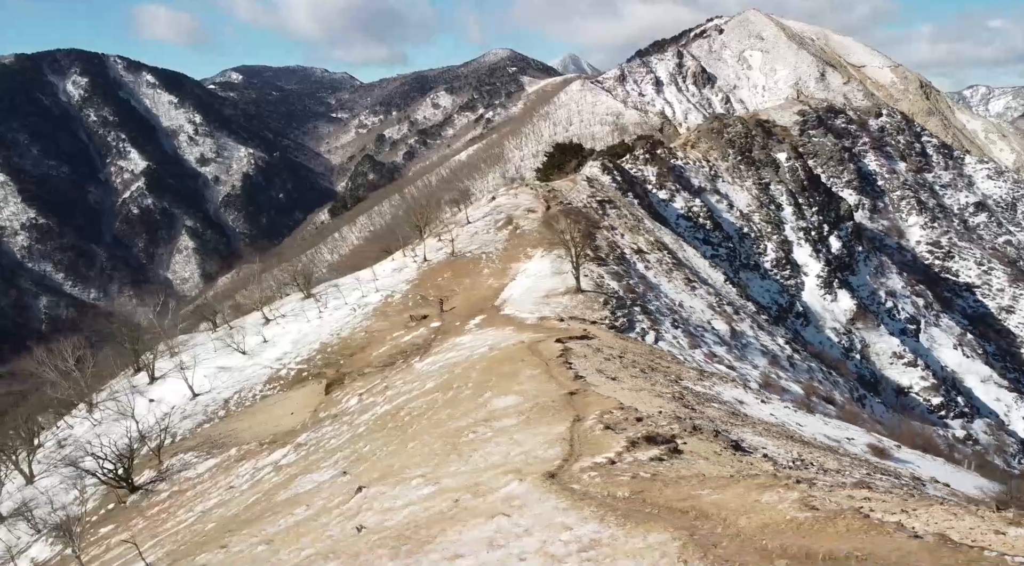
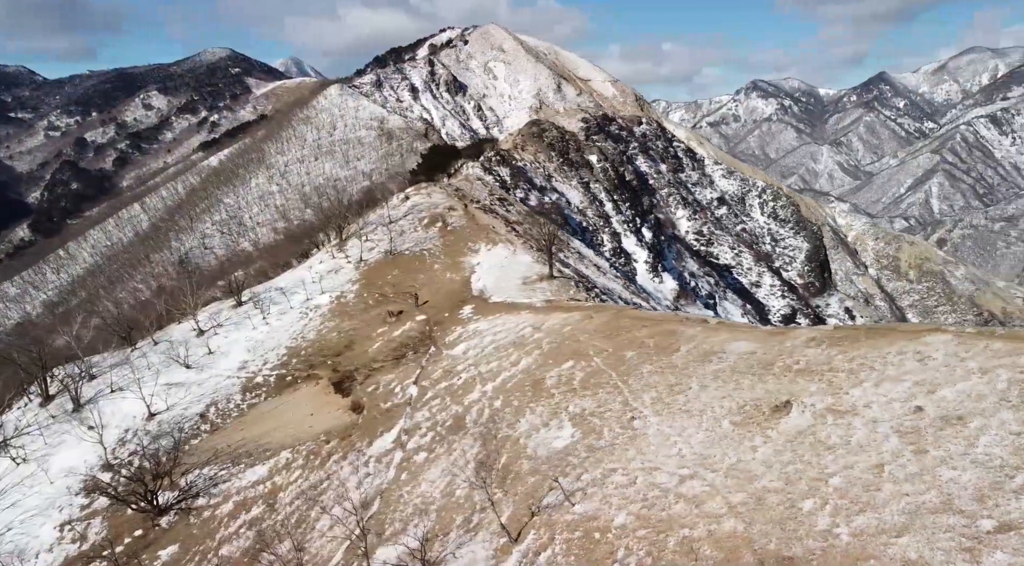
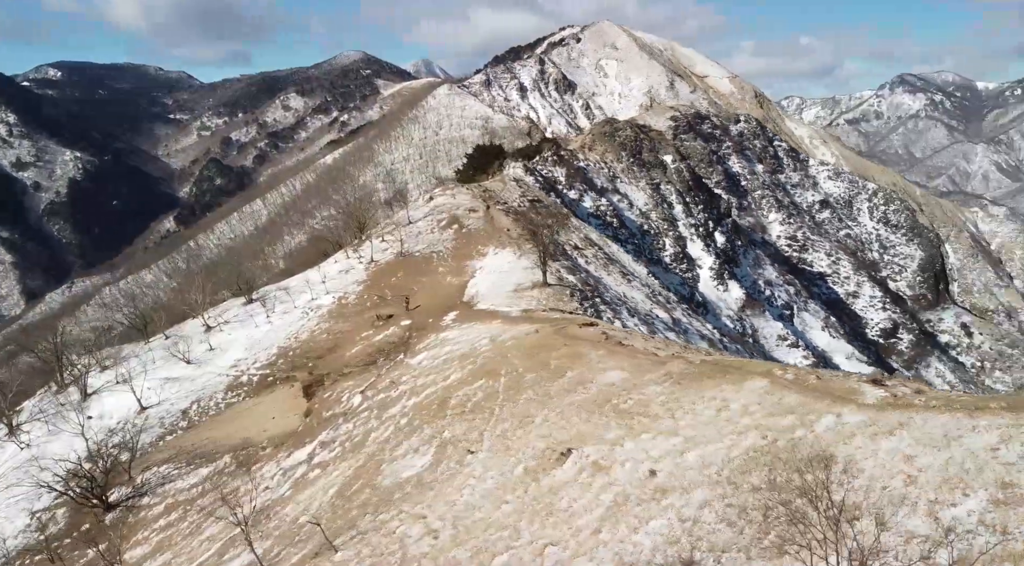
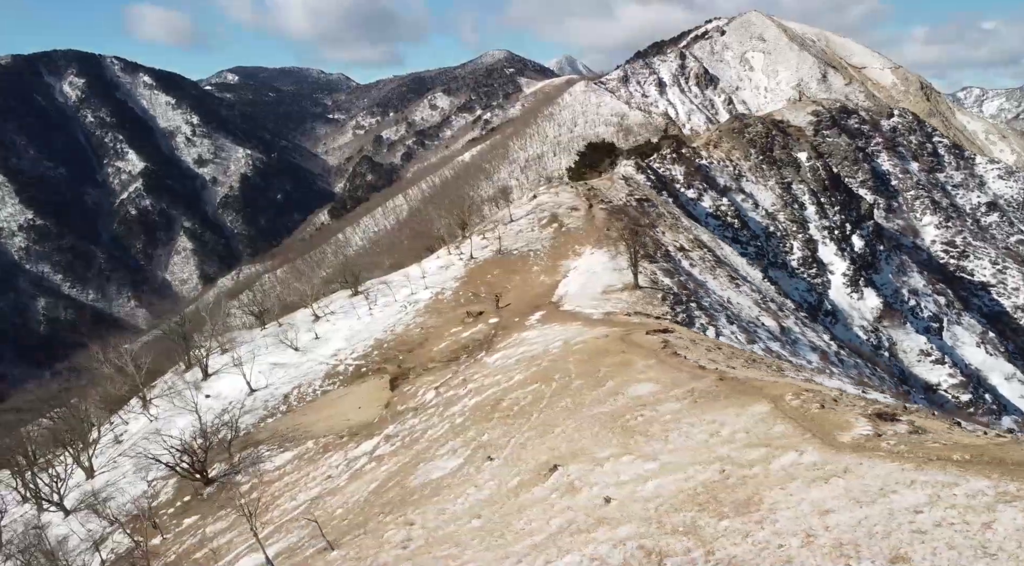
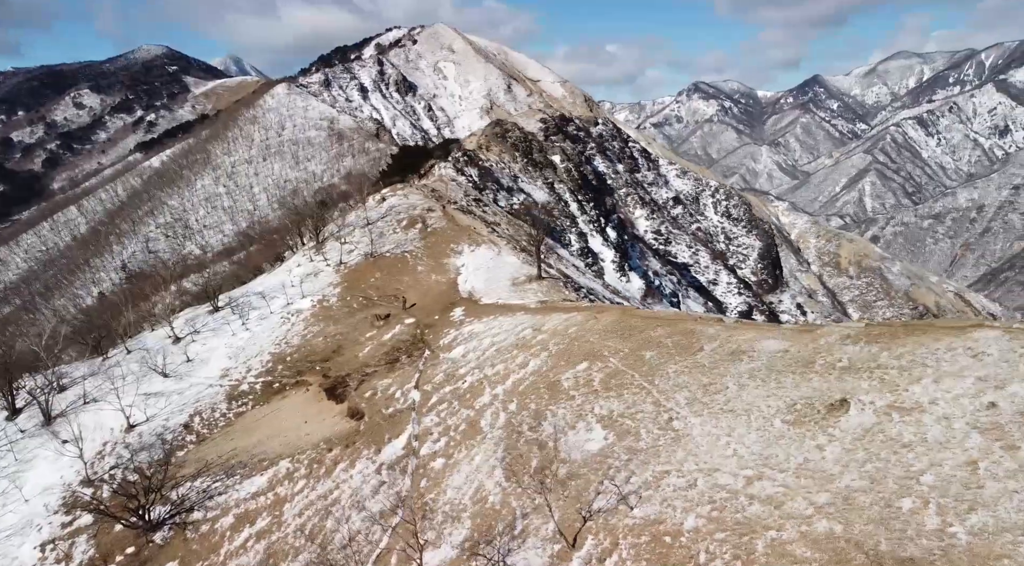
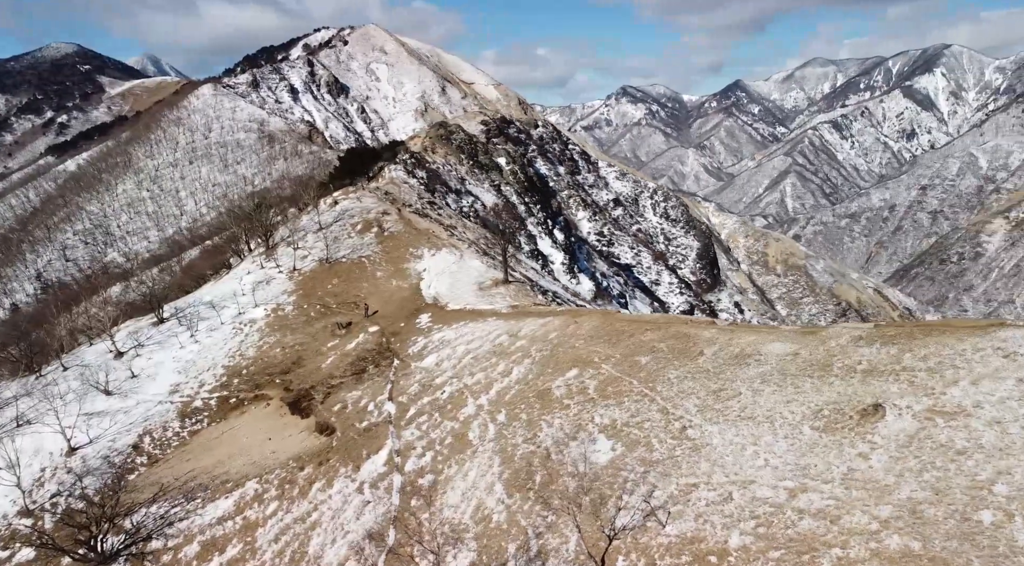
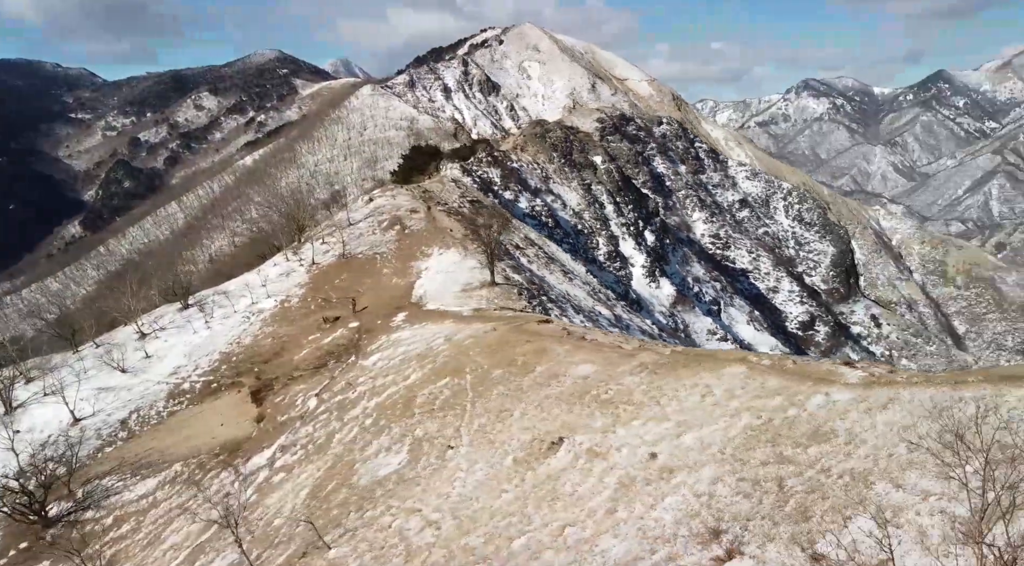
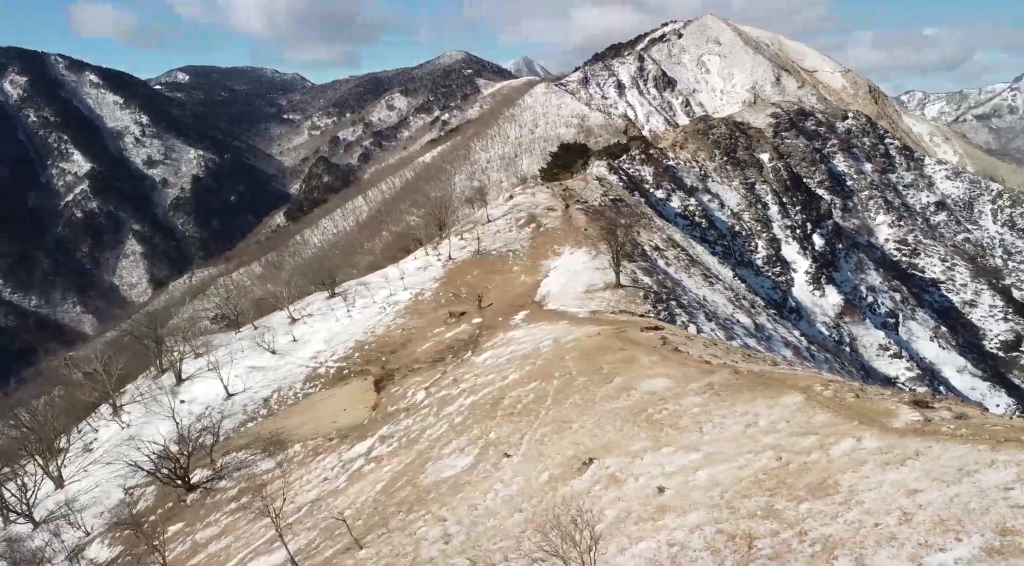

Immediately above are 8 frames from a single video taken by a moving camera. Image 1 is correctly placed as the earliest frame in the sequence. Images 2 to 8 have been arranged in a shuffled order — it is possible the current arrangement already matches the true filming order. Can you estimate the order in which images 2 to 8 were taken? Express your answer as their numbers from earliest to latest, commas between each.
4, 8, 3, 7, 2, 5, 6
